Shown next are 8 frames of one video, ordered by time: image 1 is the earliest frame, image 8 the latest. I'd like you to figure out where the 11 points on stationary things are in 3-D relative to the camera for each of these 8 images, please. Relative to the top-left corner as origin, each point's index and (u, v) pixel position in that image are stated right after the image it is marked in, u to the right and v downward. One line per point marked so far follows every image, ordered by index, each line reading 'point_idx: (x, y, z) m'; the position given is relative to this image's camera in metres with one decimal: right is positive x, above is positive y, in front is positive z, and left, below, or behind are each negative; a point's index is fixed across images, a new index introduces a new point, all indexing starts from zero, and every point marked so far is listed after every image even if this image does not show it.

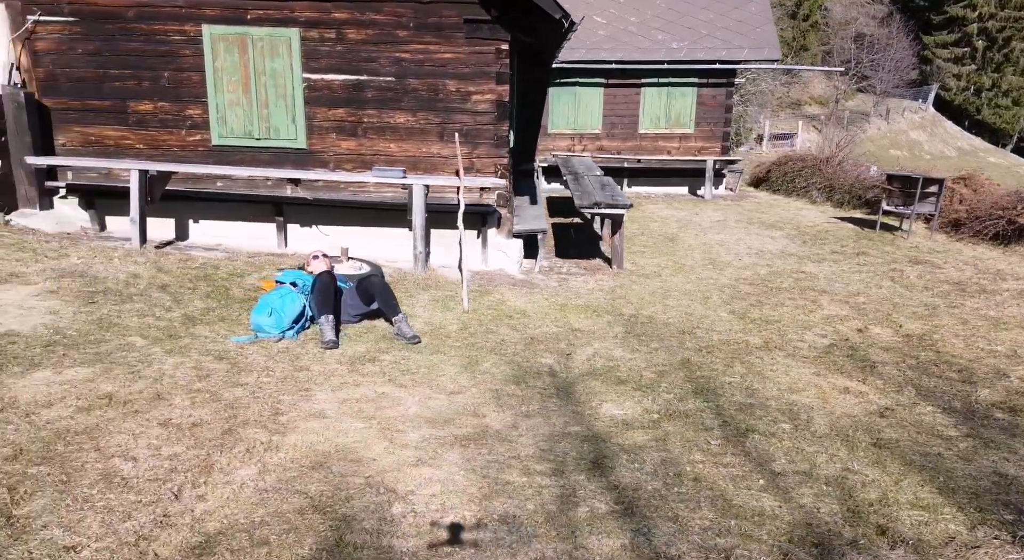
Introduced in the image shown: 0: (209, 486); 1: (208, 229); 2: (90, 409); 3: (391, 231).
0: (-1.4, -0.9, +3.6) m
1: (-4.0, +0.7, +10.5) m
2: (-2.3, -0.7, +4.4) m
3: (-1.7, +0.7, +10.5) m
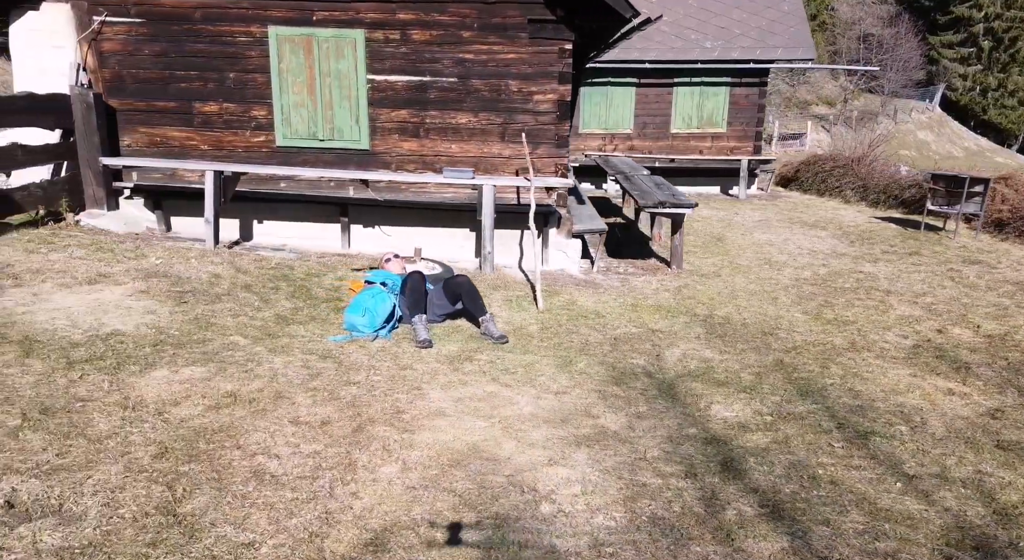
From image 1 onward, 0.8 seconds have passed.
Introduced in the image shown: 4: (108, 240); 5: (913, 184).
0: (-0.7, -0.9, +3.6) m
1: (-3.2, +0.7, +10.6) m
2: (-1.6, -0.7, +4.4) m
3: (-0.9, +0.7, +10.5) m
4: (-4.4, +0.4, +8.8) m
5: (+9.2, +2.2, +18.6) m
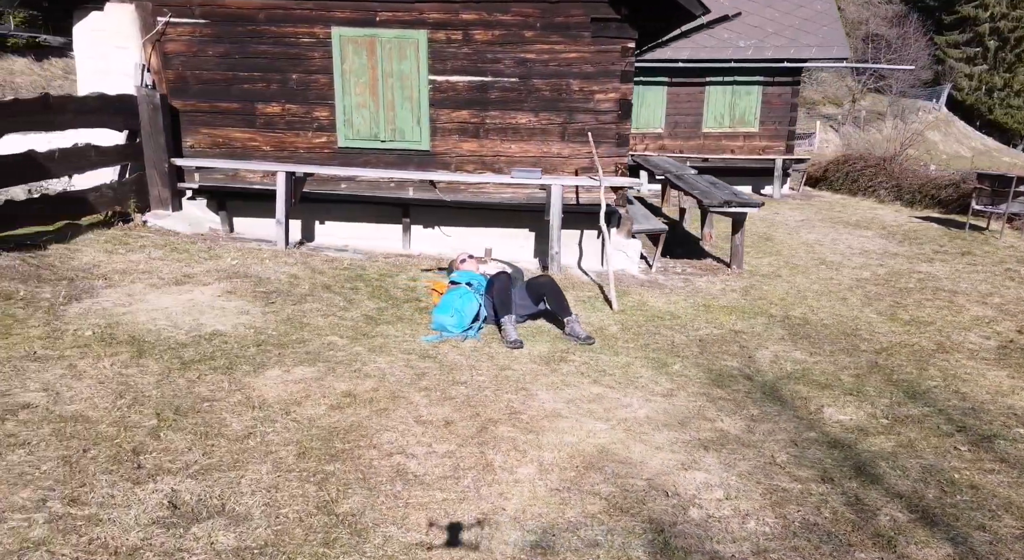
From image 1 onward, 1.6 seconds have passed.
0: (-0.1, -0.9, +3.6) m
1: (-2.4, +0.7, +10.6) m
2: (-1.0, -0.7, +4.4) m
3: (0.0, +0.7, +10.5) m
4: (-3.6, +0.4, +8.8) m
5: (+10.1, +2.2, +18.3) m
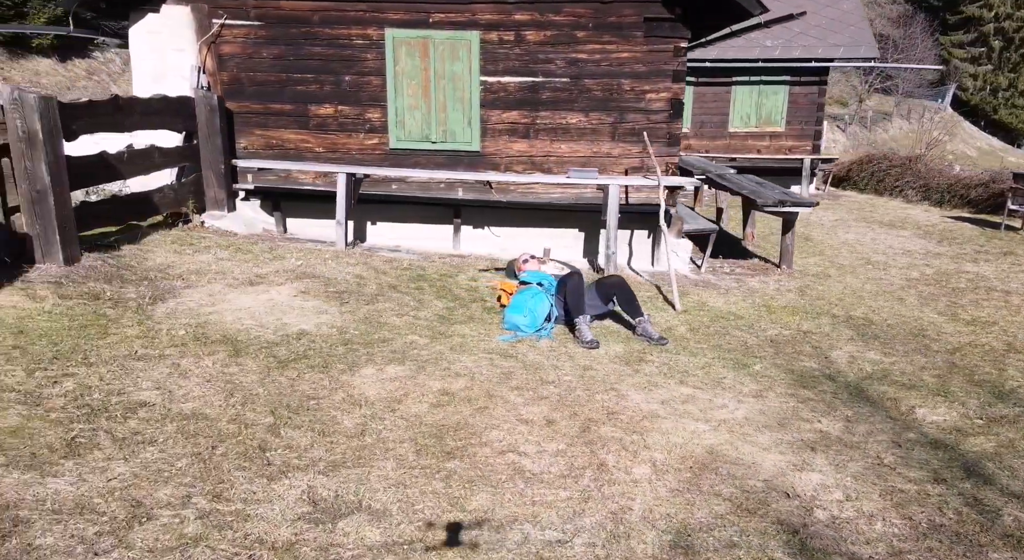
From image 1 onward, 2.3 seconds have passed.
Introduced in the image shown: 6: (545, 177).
0: (+0.5, -0.9, +3.6) m
1: (-1.7, +0.7, +10.7) m
2: (-0.4, -0.7, +4.4) m
3: (+0.6, +0.7, +10.5) m
4: (-3.0, +0.4, +8.9) m
5: (+10.9, +2.2, +18.2) m
6: (+0.5, +1.2, +9.6) m
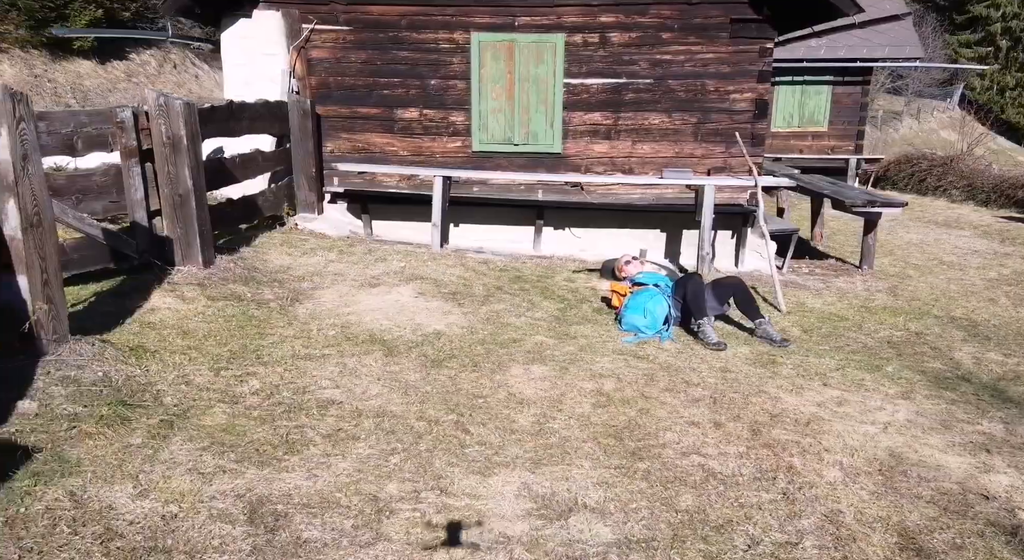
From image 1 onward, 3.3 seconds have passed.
0: (+1.4, -0.9, +3.7) m
1: (-0.6, +0.6, +10.8) m
2: (+0.5, -0.7, +4.5) m
3: (+1.7, +0.6, +10.6) m
4: (-1.9, +0.4, +9.0) m
5: (+12.2, +2.2, +17.9) m
6: (+1.5, +1.2, +9.7) m
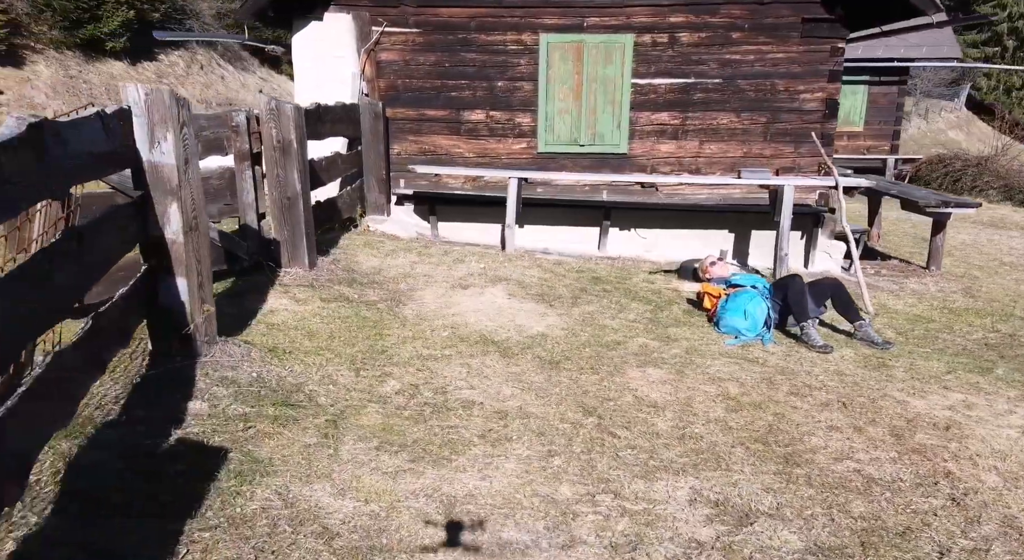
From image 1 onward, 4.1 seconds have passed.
0: (+2.1, -1.0, +3.6) m
1: (+0.3, +0.6, +10.8) m
2: (+1.3, -0.7, +4.5) m
3: (+2.6, +0.6, +10.5) m
4: (-1.1, +0.4, +9.1) m
5: (+13.3, +2.2, +17.7) m
6: (+2.4, +1.2, +9.7) m
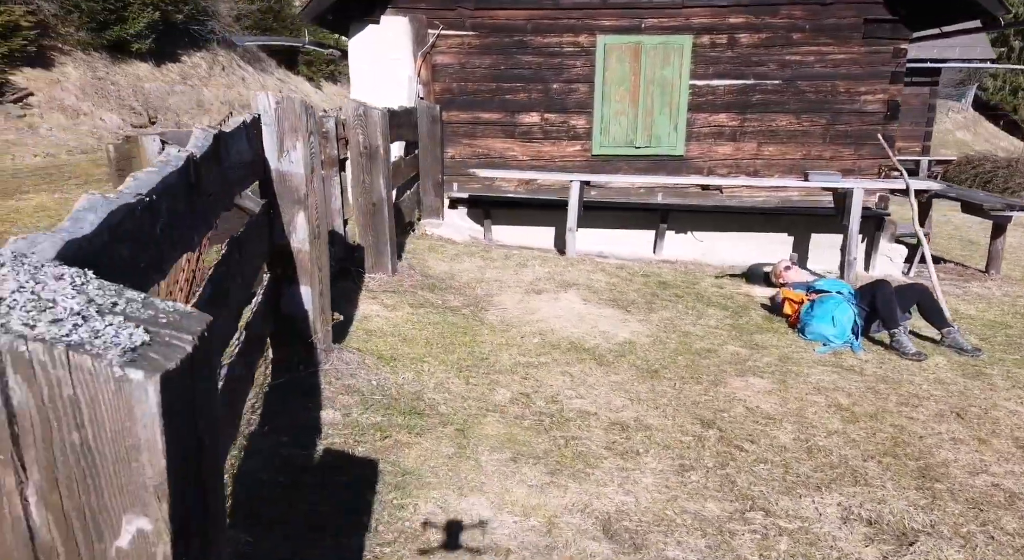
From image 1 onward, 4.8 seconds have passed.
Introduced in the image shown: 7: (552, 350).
0: (+2.7, -1.0, +3.5) m
1: (+1.0, +0.6, +10.7) m
2: (+1.9, -0.8, +4.4) m
3: (+3.3, +0.6, +10.4) m
4: (-0.4, +0.4, +9.1) m
5: (+14.1, +2.1, +17.4) m
6: (+3.1, +1.2, +9.6) m
7: (+0.3, -0.5, +5.4) m
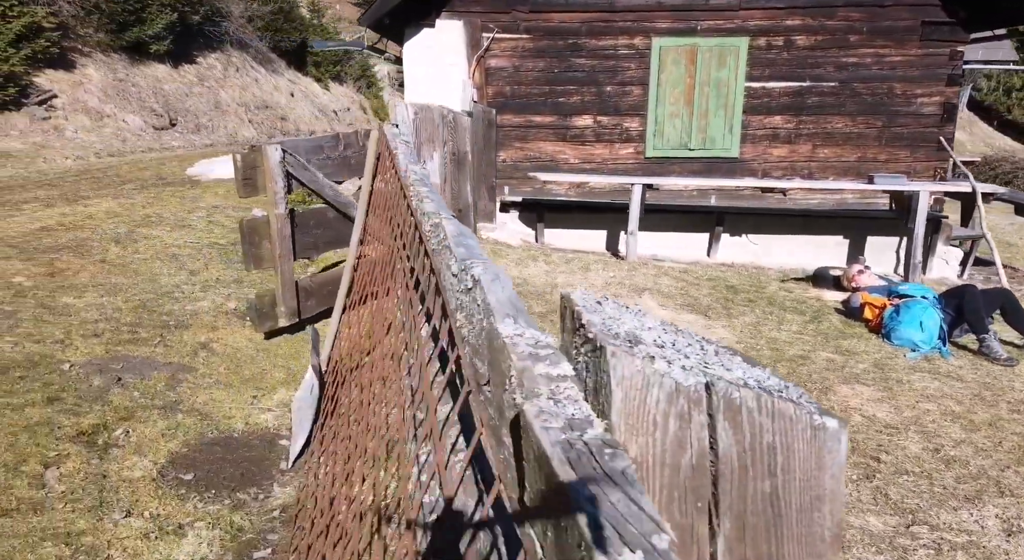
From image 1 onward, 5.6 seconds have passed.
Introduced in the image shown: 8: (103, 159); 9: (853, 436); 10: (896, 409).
0: (+3.4, -1.1, +3.5) m
1: (+1.7, +0.6, +10.7) m
2: (+2.6, -0.8, +4.4) m
3: (+4.0, +0.5, +10.4) m
4: (+0.3, +0.3, +9.0) m
5: (+14.8, +2.1, +17.3) m
6: (+3.8, +1.1, +9.6) m
7: (+0.9, -0.5, +5.3) m
8: (-6.8, +2.1, +13.5) m
9: (+1.8, -0.8, +4.2) m
10: (+2.2, -0.8, +4.6) m
